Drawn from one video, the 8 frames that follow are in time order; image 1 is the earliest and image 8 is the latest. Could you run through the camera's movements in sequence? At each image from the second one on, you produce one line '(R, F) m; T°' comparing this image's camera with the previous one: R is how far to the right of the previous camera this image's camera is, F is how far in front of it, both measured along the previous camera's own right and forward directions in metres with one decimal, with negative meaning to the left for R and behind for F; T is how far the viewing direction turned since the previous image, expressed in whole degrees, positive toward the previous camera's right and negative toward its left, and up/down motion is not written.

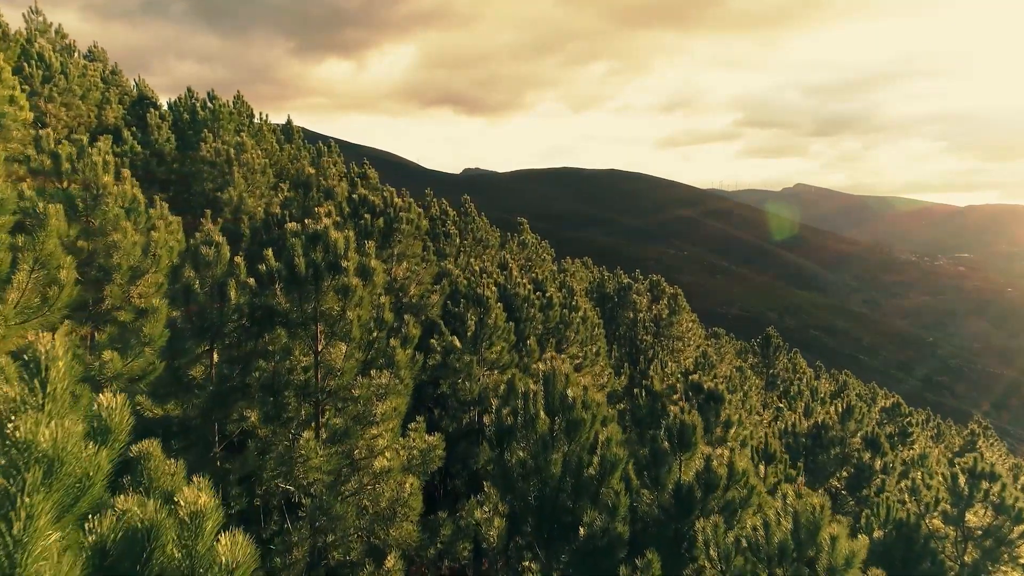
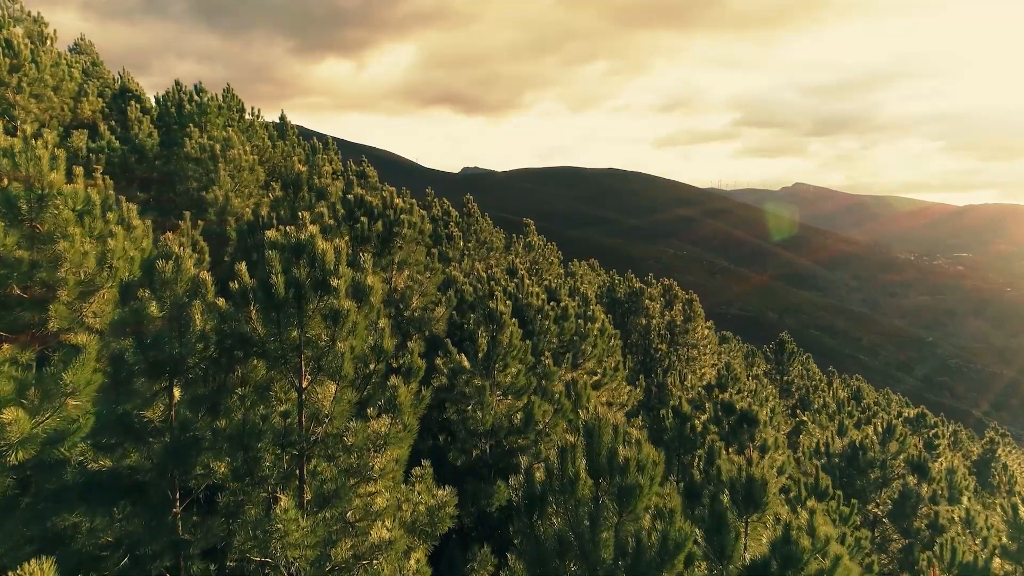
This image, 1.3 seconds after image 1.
(-0.4, +2.4) m; 0°
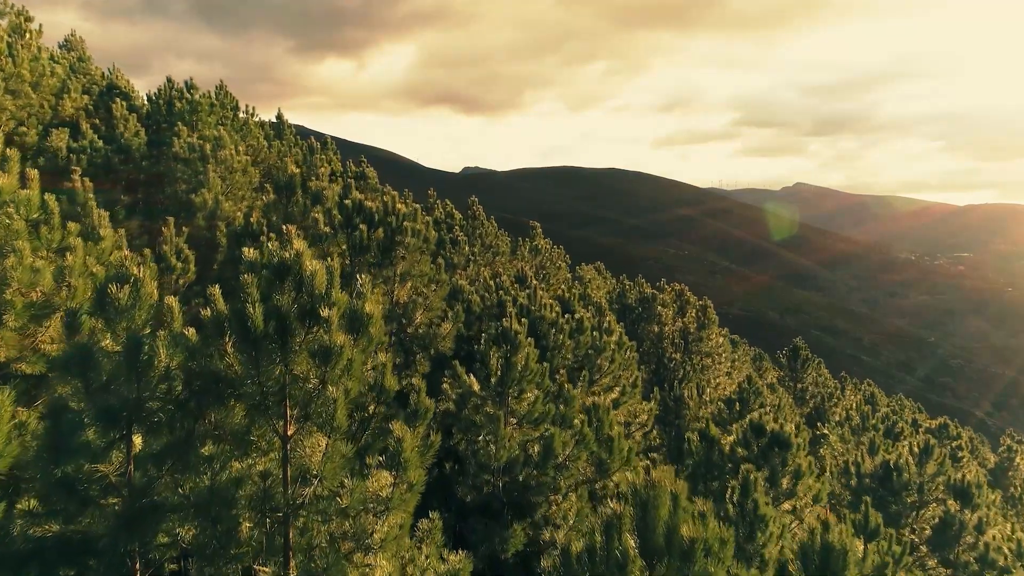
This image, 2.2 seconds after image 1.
(-0.3, +1.7) m; 0°
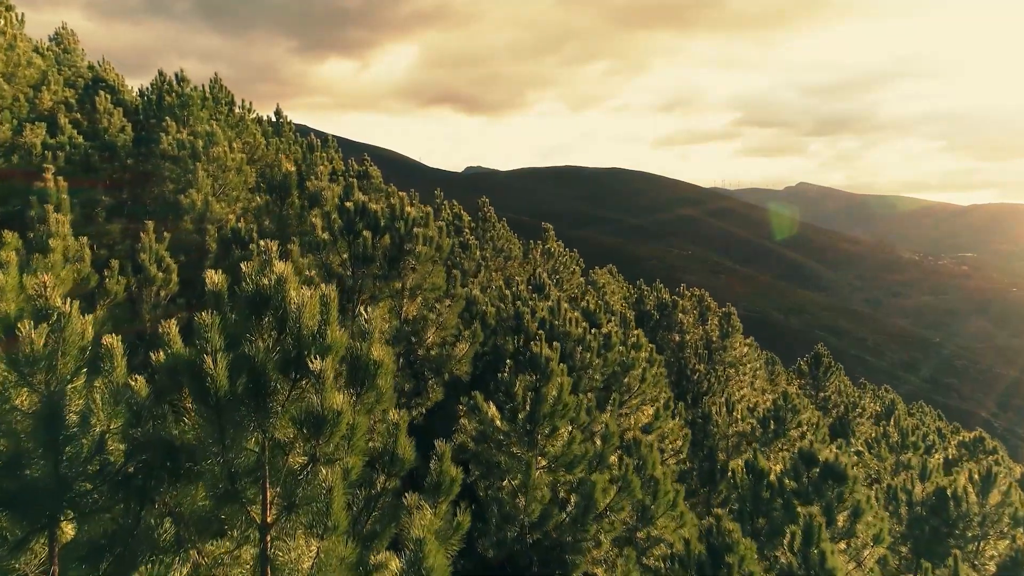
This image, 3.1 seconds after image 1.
(-0.5, +2.2) m; 0°
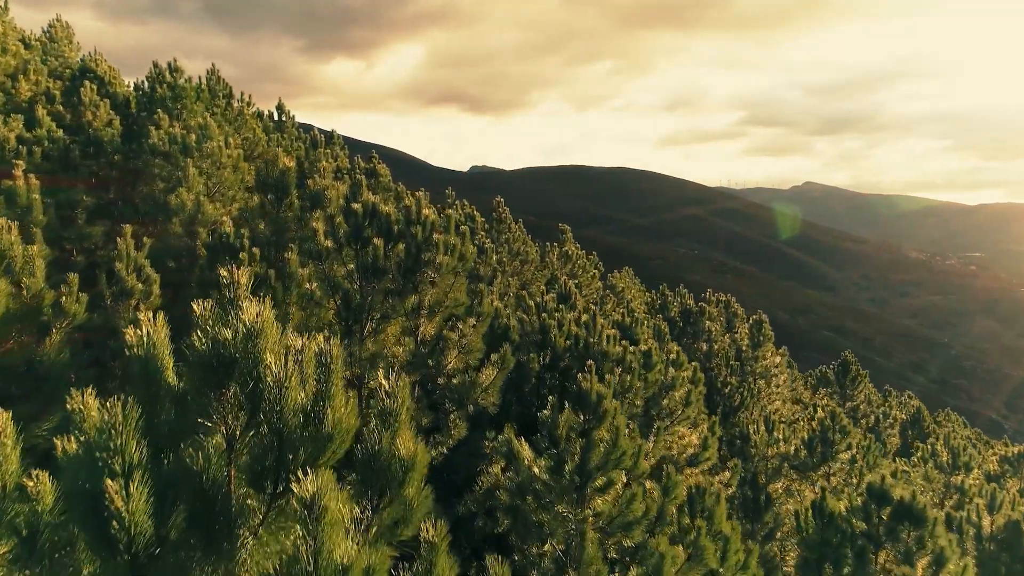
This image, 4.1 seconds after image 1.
(-0.6, +2.3) m; 0°
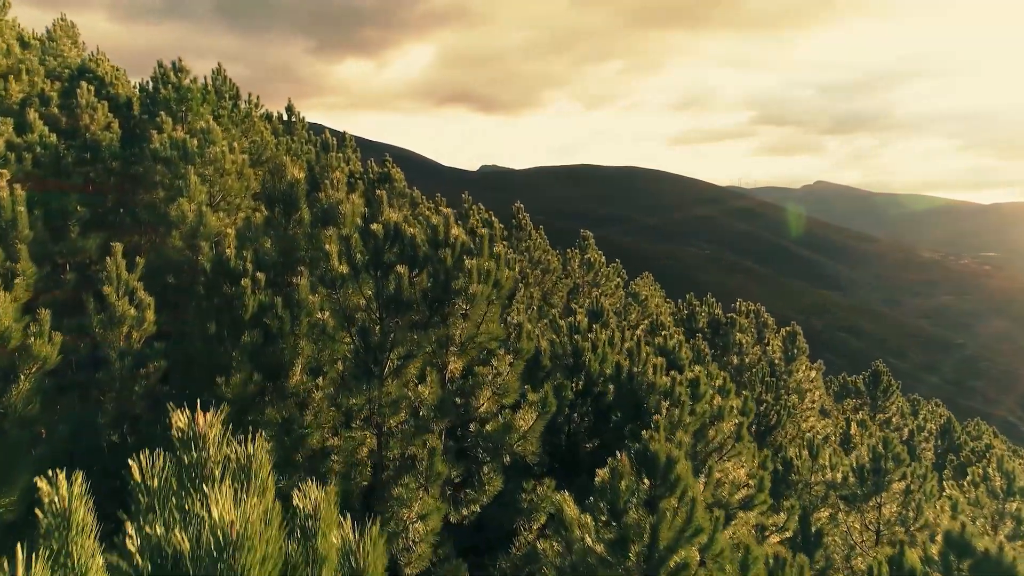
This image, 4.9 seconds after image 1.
(-0.5, +1.7) m; -1°
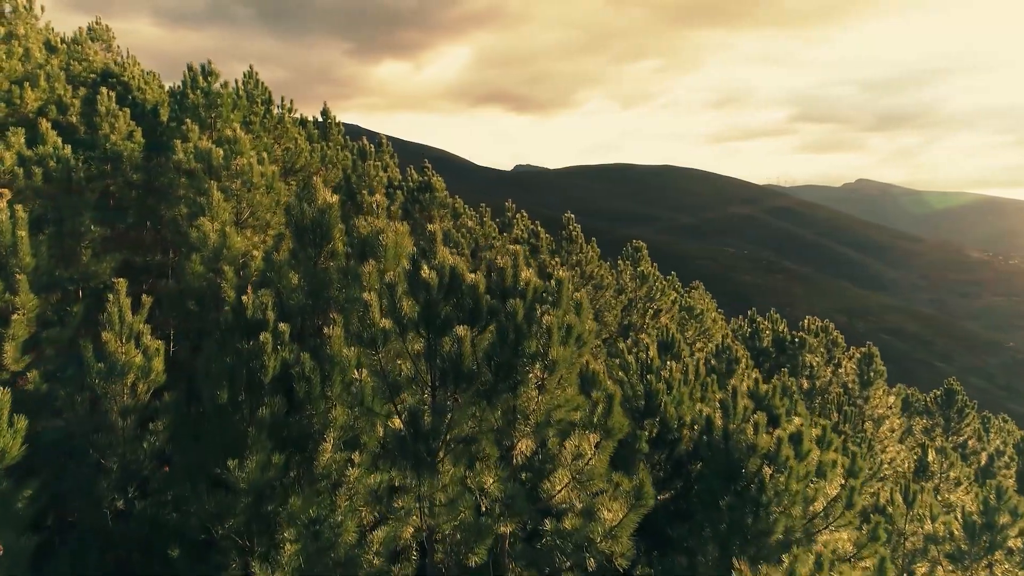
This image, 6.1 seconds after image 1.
(-0.6, +2.3) m; -3°
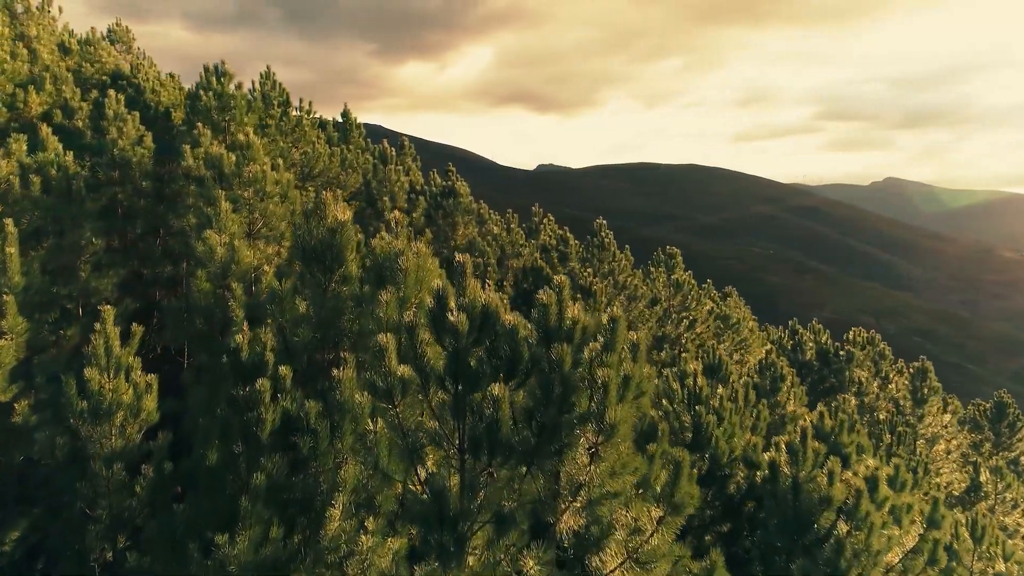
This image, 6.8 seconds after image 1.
(-0.2, +1.5) m; -2°
